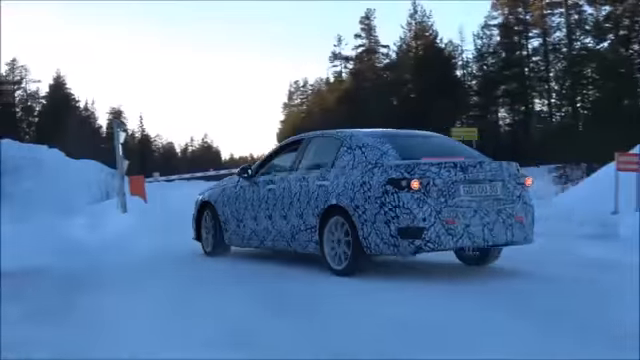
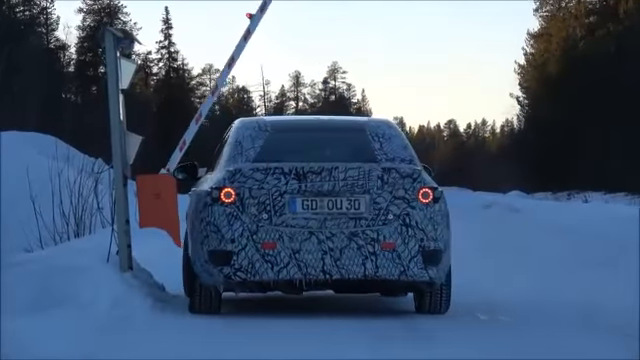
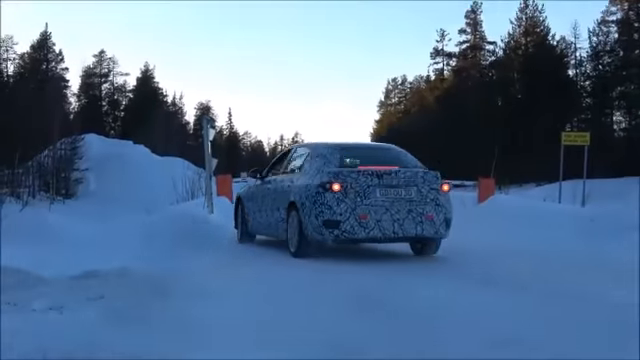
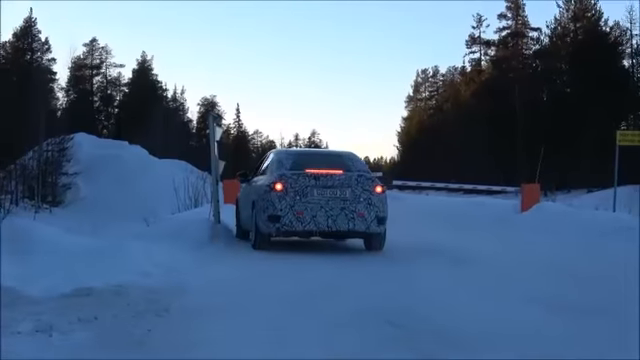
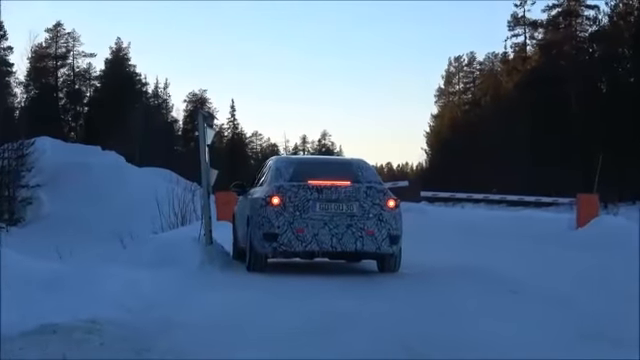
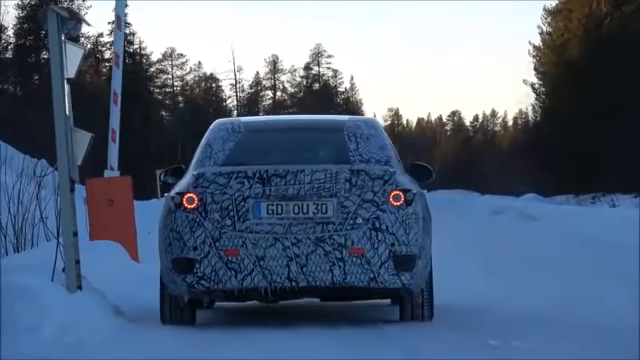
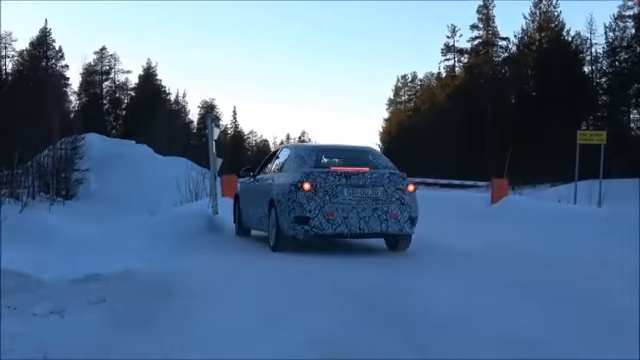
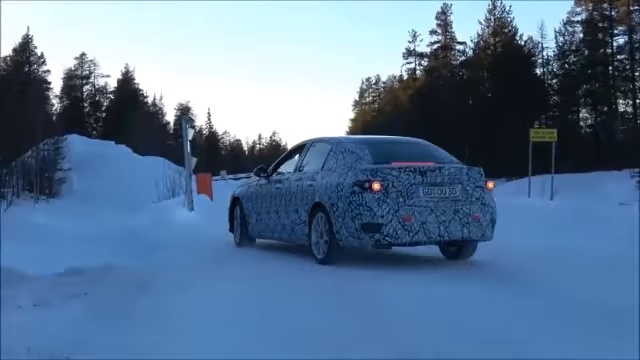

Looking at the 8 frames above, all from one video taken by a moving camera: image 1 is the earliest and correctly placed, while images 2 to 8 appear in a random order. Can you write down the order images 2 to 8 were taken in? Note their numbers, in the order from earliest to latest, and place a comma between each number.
8, 3, 7, 4, 5, 2, 6
